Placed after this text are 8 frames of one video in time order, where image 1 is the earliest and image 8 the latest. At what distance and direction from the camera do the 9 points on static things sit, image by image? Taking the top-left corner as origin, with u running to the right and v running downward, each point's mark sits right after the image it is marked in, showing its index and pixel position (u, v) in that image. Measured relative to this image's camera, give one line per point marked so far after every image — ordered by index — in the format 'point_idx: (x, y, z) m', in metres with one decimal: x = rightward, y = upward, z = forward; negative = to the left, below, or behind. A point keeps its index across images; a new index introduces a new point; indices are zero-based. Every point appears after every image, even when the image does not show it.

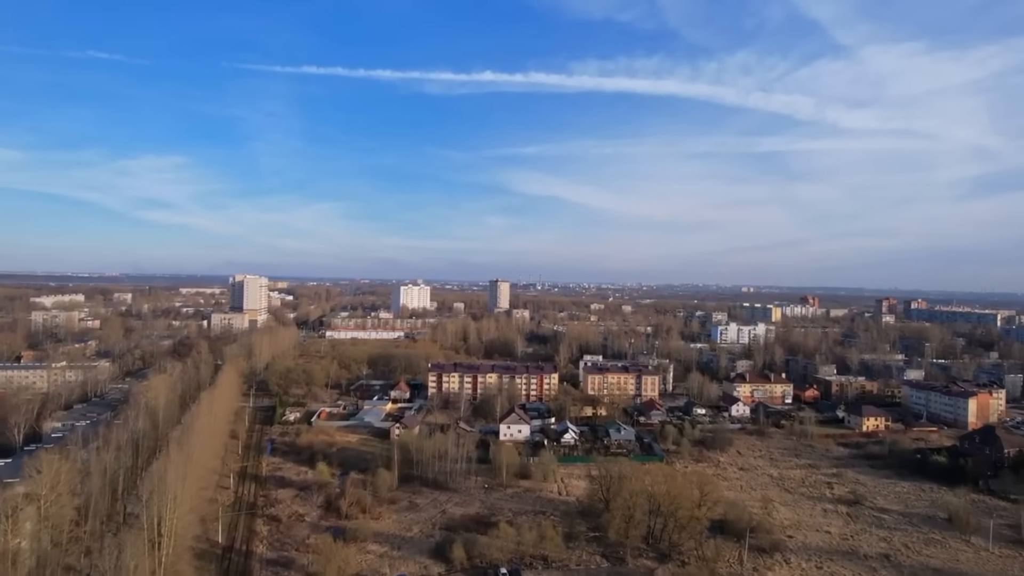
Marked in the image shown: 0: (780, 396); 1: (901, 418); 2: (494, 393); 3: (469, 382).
0: (+7.5, -3.0, +19.8) m
1: (+9.1, -3.0, +16.4) m
2: (-0.4, -2.7, +17.8) m
3: (-1.2, -2.6, +19.5) m
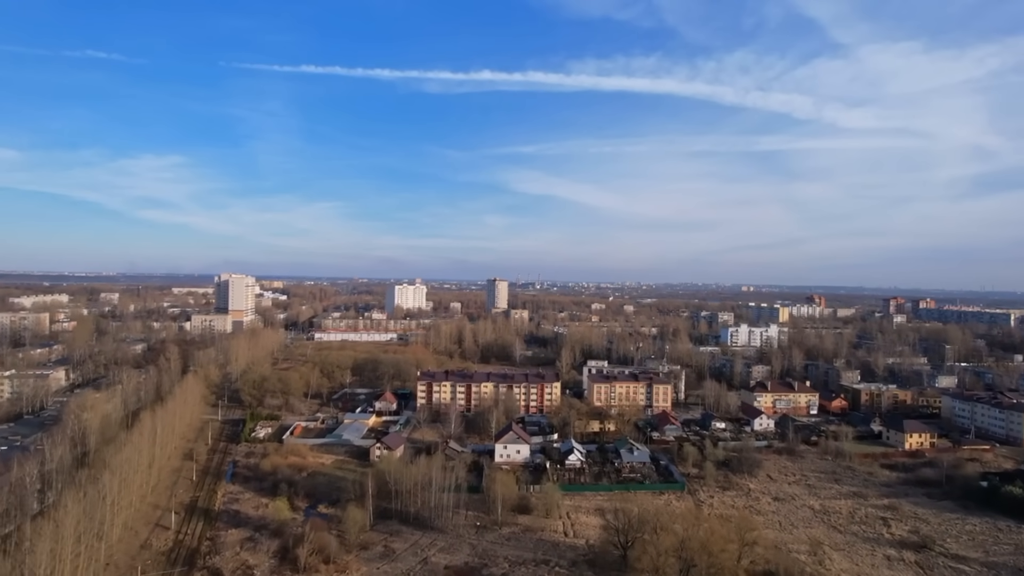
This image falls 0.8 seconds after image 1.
0: (+7.4, -3.0, +17.9) m
1: (+9.0, -3.0, +14.6) m
2: (-0.5, -2.7, +16.0) m
3: (-1.2, -2.6, +17.7) m
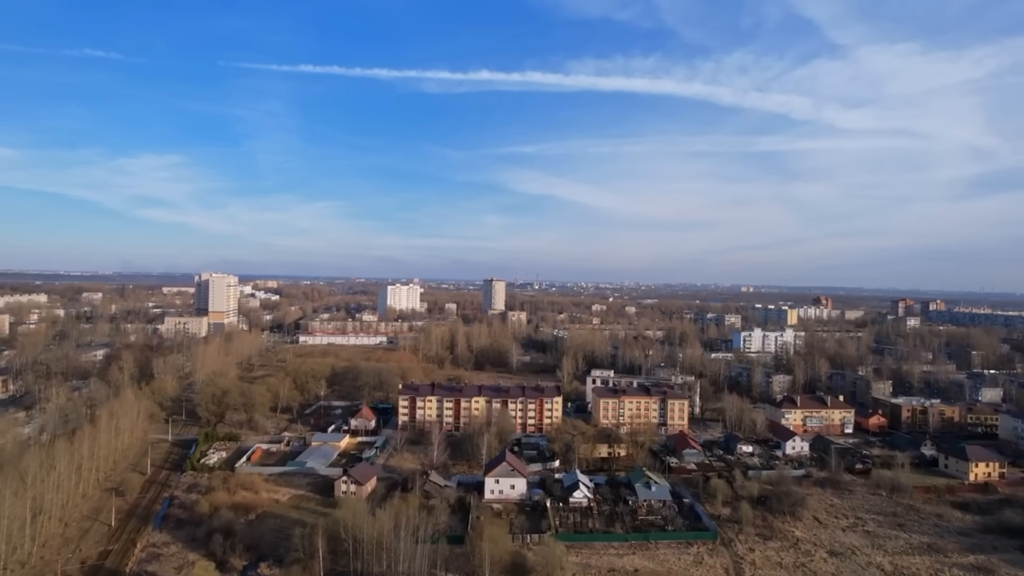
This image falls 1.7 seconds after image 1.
0: (+7.3, -3.0, +15.8) m
1: (+8.9, -3.1, +12.5) m
2: (-0.6, -2.7, +13.8) m
3: (-1.4, -2.6, +15.5) m
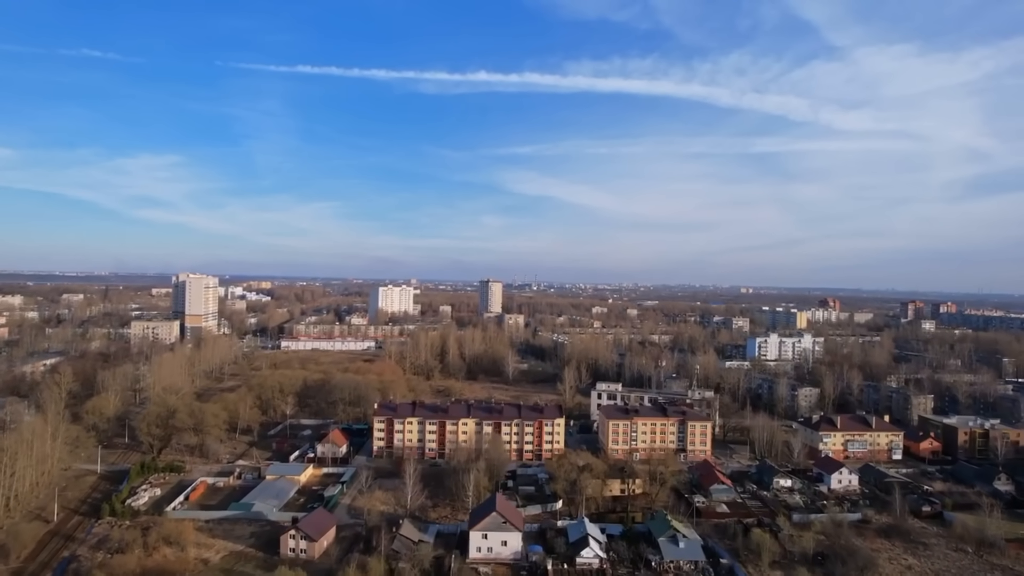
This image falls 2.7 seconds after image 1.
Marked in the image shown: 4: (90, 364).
0: (+7.2, -3.1, +13.6) m
1: (+8.8, -3.1, +10.3) m
2: (-0.7, -2.8, +11.6) m
3: (-1.5, -2.7, +13.3) m
4: (-11.1, -2.0, +18.6) m
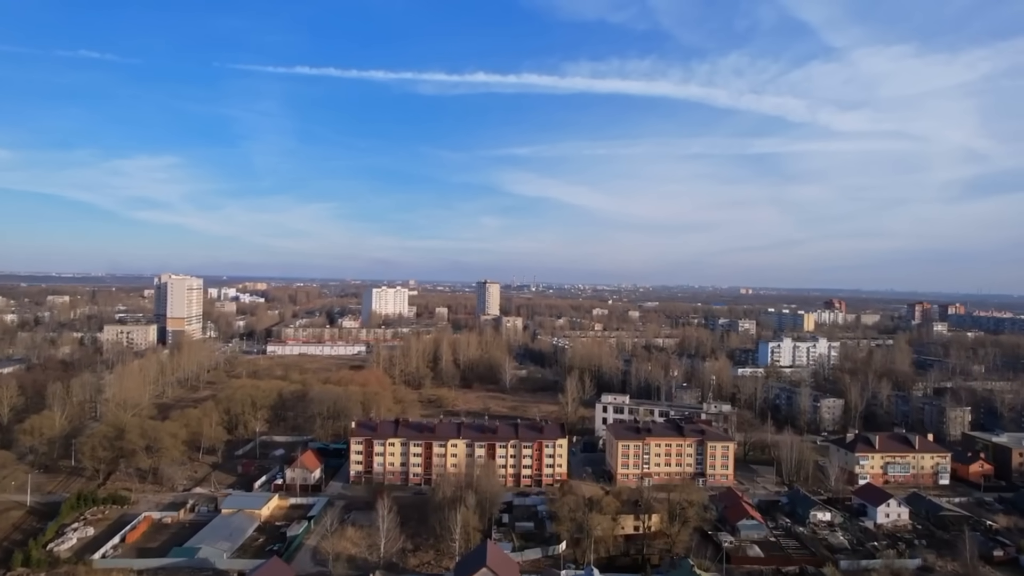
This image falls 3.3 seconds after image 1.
0: (+7.1, -3.1, +12.0) m
1: (+8.7, -3.2, +8.7) m
2: (-0.8, -2.8, +10.0) m
3: (-1.5, -2.7, +11.7) m
4: (-11.2, -2.1, +17.0) m
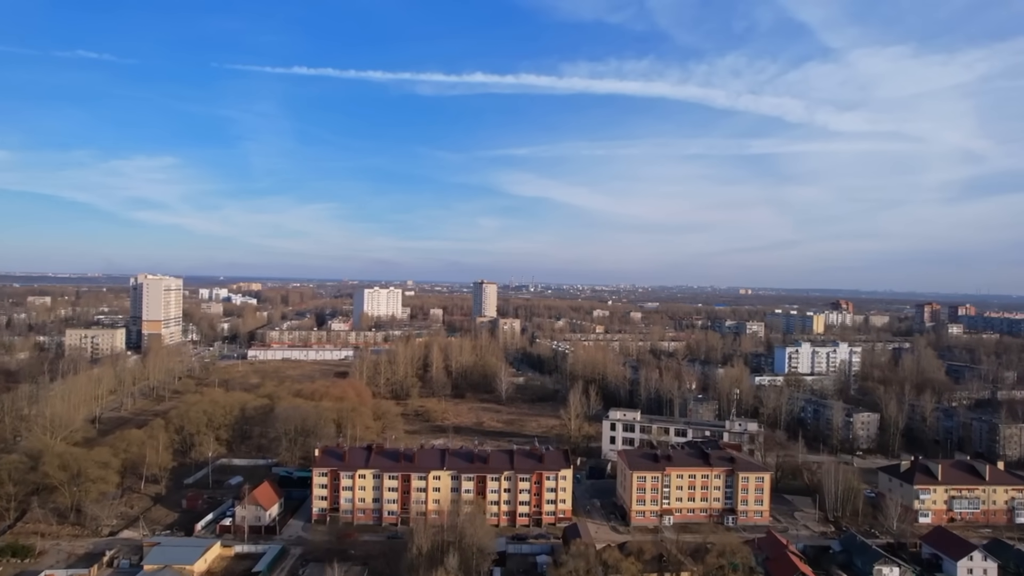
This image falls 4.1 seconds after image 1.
0: (+7.1, -3.2, +10.1) m
1: (+8.7, -3.2, +6.8) m
2: (-0.9, -2.8, +8.0) m
3: (-1.6, -2.8, +9.7) m
4: (-11.3, -2.1, +15.0) m
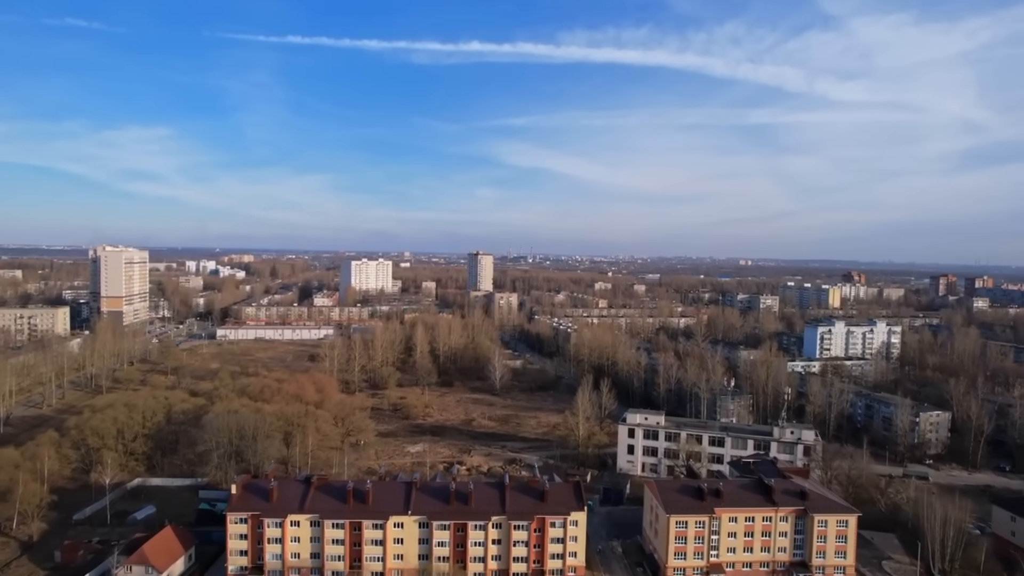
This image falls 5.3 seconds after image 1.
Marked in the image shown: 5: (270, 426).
0: (+7.0, -2.9, +7.3) m
1: (+8.6, -3.0, +4.0) m
2: (-0.9, -2.6, +5.3) m
3: (-1.7, -2.5, +7.0) m
4: (-11.4, -1.6, +12.2) m
5: (-3.6, -2.1, +10.7) m
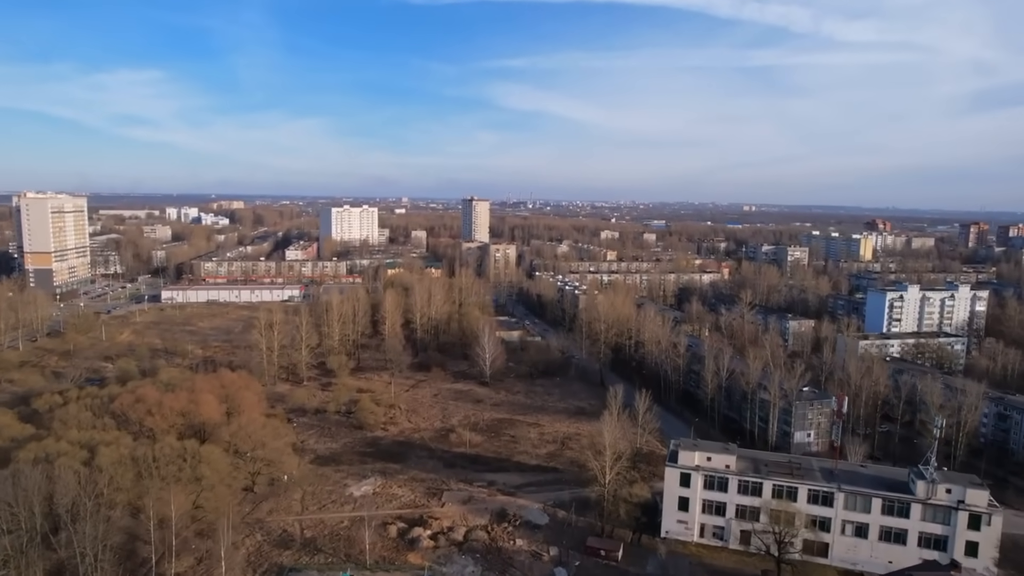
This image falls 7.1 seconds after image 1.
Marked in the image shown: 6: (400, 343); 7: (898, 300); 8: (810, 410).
0: (+6.9, -2.8, +3.4) m
1: (+8.5, -3.3, +0.1) m
2: (-1.1, -2.8, +1.3) m
3: (-1.8, -2.5, +3.0) m
4: (-11.5, -1.3, +8.1) m
5: (-3.7, -1.8, +6.7) m
6: (-2.4, -1.1, +15.0) m
7: (+9.2, -0.2, +16.7) m
8: (+4.2, -1.6, +9.5) m
